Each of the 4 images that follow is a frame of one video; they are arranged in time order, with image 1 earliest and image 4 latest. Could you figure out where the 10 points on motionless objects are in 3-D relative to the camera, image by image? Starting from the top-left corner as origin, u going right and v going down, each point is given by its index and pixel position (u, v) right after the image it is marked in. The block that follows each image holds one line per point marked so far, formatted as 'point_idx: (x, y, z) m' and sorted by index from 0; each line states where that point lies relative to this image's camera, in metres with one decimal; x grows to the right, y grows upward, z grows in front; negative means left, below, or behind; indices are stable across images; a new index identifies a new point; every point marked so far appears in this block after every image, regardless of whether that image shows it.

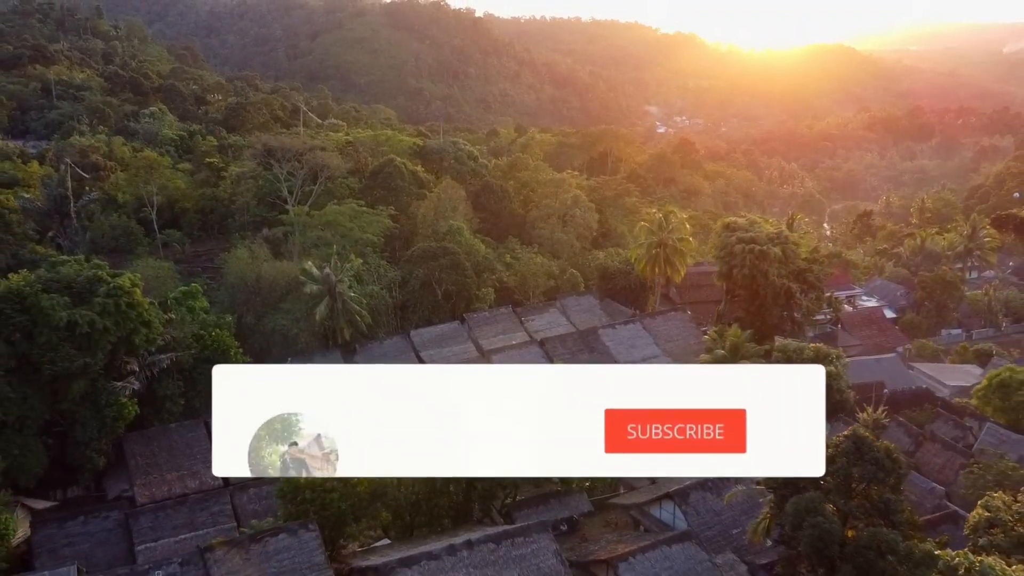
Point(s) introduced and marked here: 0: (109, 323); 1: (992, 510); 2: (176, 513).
0: (-9.8, -0.9, +16.1) m
1: (+7.2, -3.3, +10.1) m
2: (-7.5, -5.0, +14.8) m
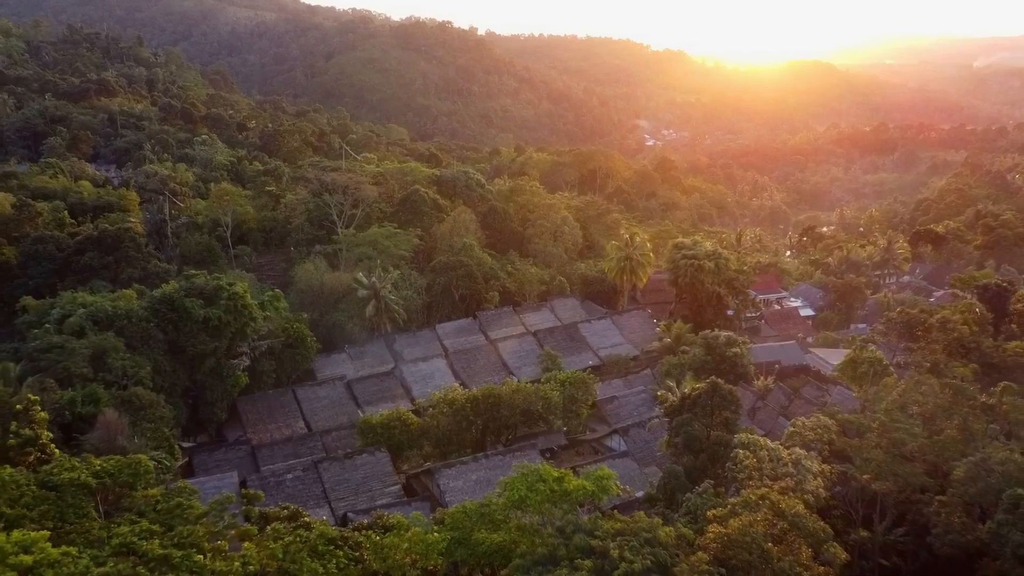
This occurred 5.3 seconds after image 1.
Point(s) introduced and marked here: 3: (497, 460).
0: (-9.8, -1.1, +22.9) m
1: (+7.3, -3.5, +16.9) m
2: (-7.4, -5.2, +21.6) m
3: (-0.4, -5.0, +19.3) m
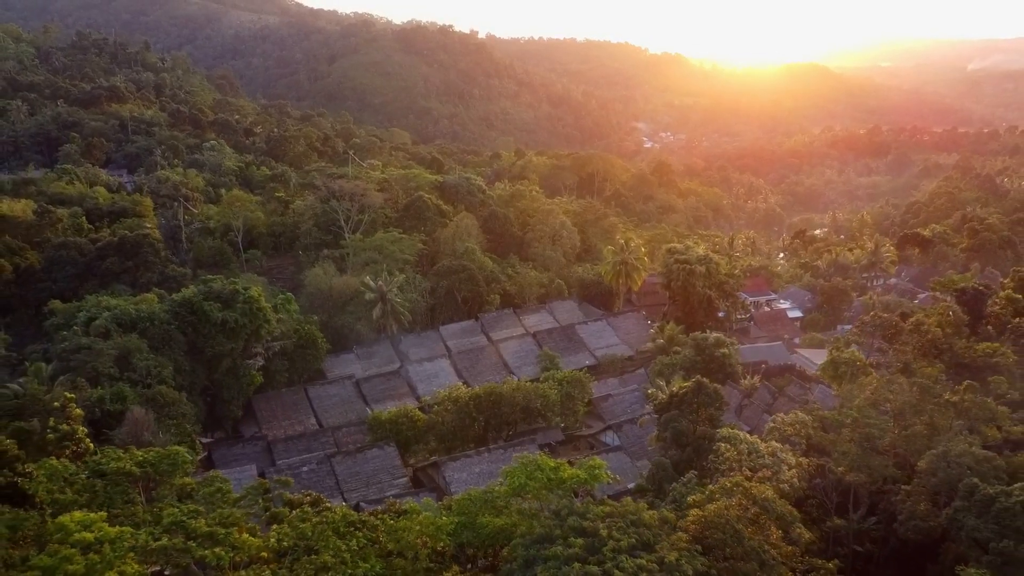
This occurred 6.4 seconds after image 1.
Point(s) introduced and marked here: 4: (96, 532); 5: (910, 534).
0: (-9.8, -1.2, +24.3) m
1: (+7.3, -3.7, +18.3) m
2: (-7.4, -5.4, +23.0) m
3: (-0.4, -5.2, +20.6) m
4: (-6.8, -4.0, +10.8) m
5: (+9.6, -5.9, +15.8) m
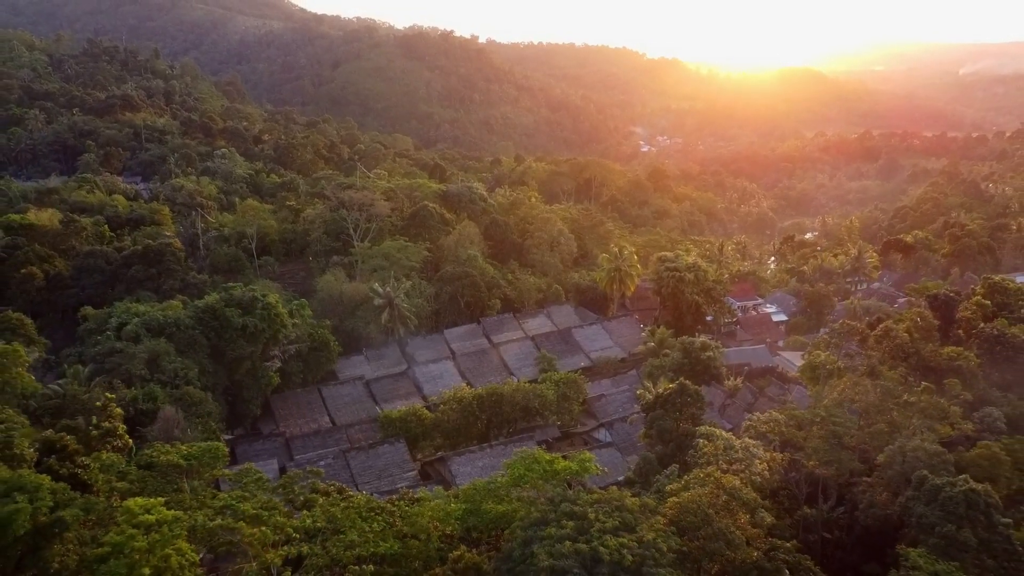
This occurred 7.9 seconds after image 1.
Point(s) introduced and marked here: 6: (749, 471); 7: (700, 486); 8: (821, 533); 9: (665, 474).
0: (-9.8, -1.5, +26.0) m
1: (+7.3, -4.0, +20.1) m
2: (-7.4, -5.7, +24.8) m
3: (-0.4, -5.5, +22.4) m
4: (-6.8, -4.3, +12.6) m
5: (+9.6, -6.2, +17.7) m
6: (+5.9, -4.5, +16.3) m
7: (+4.2, -4.4, +14.8) m
8: (+8.7, -6.9, +18.7) m
9: (+4.0, -4.8, +17.1) m
